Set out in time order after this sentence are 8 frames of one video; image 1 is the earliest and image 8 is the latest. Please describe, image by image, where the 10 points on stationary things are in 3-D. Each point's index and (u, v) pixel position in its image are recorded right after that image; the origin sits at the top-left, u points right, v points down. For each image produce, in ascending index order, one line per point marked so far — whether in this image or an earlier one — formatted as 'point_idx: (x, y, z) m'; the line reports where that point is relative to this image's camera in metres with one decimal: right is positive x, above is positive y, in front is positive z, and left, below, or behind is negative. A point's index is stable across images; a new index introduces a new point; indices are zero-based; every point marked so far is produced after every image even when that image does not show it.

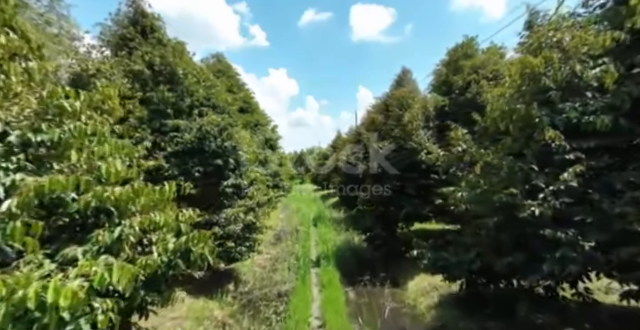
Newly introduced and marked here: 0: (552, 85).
0: (+2.2, +0.8, +3.1) m
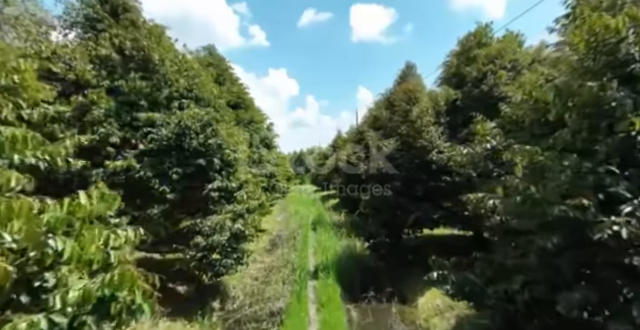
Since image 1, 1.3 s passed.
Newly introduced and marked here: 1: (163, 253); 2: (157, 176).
0: (+2.2, +0.8, +2.3) m
1: (-3.1, -1.7, +6.5) m
2: (-2.5, -0.2, +5.2) m
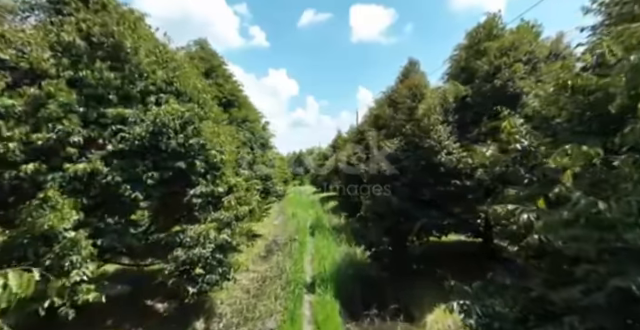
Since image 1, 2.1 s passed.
0: (+2.1, +0.7, +1.6) m
1: (-3.2, -1.8, +5.8) m
2: (-2.6, -0.2, +4.5) m
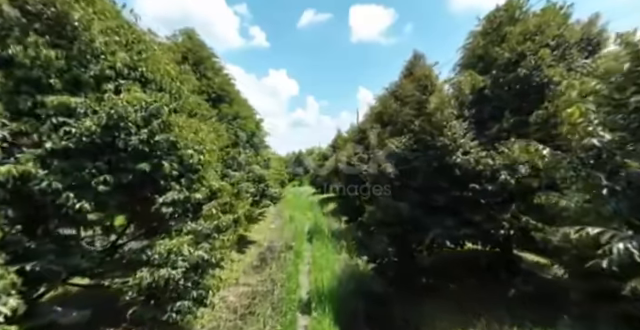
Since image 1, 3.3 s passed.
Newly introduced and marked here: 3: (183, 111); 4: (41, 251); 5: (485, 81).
0: (+2.1, +0.7, +0.7) m
1: (-3.2, -1.8, +4.9) m
2: (-2.7, -0.2, +3.6) m
3: (-2.1, +0.8, +5.1) m
4: (-2.9, -0.9, +3.4) m
5: (+3.2, +1.6, +6.4) m
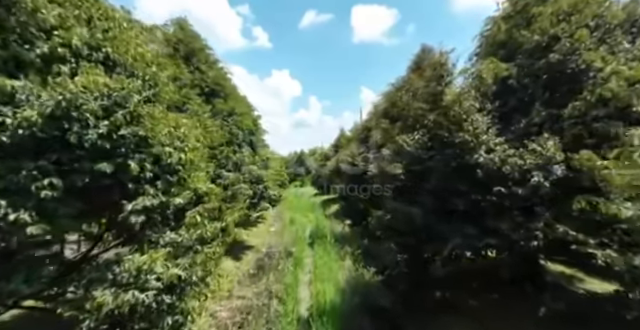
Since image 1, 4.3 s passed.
0: (+2.0, +0.7, -0.1) m
1: (-3.2, -1.8, +4.1) m
2: (-2.7, -0.2, +2.8) m
3: (-2.1, +0.8, +4.4) m
4: (-2.9, -0.9, +2.7) m
5: (+3.2, +1.6, +5.6) m
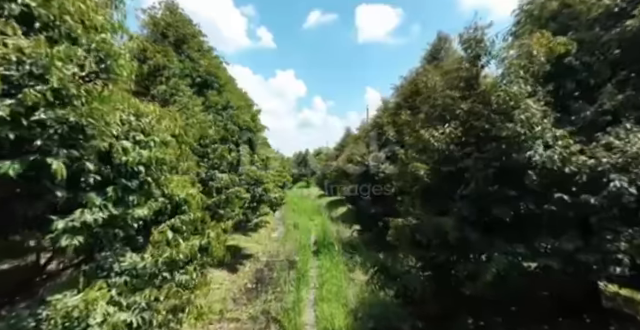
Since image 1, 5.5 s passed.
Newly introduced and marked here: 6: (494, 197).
0: (+2.1, +0.7, -1.3) m
1: (-3.1, -1.8, +3.0) m
2: (-2.6, -0.2, +1.7) m
3: (-2.0, +0.8, +3.3) m
4: (-2.8, -0.9, +1.6) m
5: (+3.3, +1.6, +4.4) m
6: (+2.3, -0.4, +4.4) m
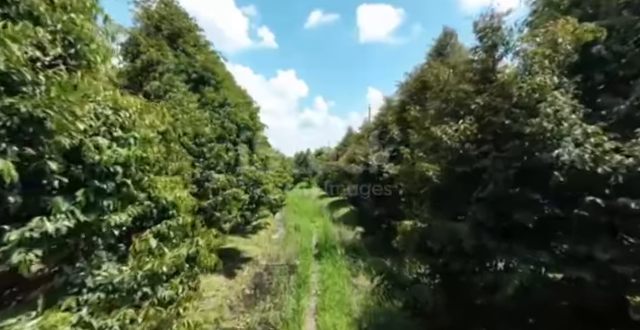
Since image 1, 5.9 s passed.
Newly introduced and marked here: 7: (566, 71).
0: (+2.1, +0.7, -1.7) m
1: (-3.1, -1.8, +2.6) m
2: (-2.6, -0.2, +1.3) m
3: (-2.0, +0.8, +2.9) m
4: (-2.8, -0.9, +1.2) m
5: (+3.4, +1.6, +4.0) m
6: (+2.3, -0.4, +4.0) m
7: (+3.0, +1.2, +4.1) m
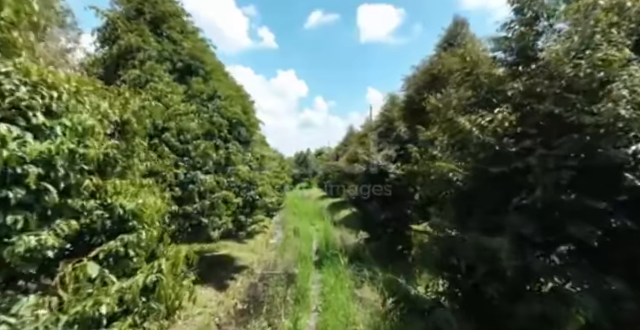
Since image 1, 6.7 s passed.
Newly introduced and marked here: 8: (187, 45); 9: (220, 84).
0: (+2.1, +0.7, -2.6) m
1: (-3.1, -1.8, +1.8) m
2: (-2.6, -0.2, +0.4) m
3: (-2.0, +0.8, +2.0) m
4: (-2.8, -0.9, +0.3) m
5: (+3.4, +1.6, +3.1) m
6: (+2.3, -0.4, +3.1) m
7: (+3.0, +1.2, +3.2) m
8: (-3.1, +2.8, +7.8) m
9: (-2.6, +2.1, +8.5) m
